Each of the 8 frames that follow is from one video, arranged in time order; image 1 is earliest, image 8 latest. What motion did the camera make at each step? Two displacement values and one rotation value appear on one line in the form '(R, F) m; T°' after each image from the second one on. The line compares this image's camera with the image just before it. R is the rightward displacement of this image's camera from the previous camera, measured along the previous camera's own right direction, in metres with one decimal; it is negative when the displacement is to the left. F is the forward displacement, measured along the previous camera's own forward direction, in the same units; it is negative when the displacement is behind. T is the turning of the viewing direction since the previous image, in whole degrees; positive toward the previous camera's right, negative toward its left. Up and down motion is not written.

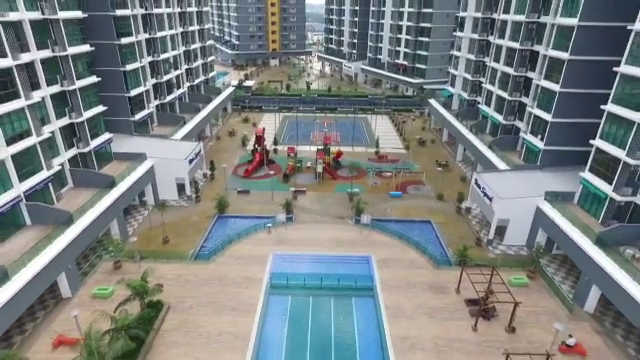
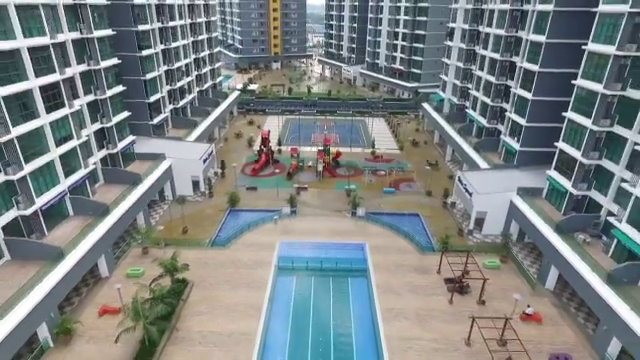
(0.0, -4.0) m; 0°
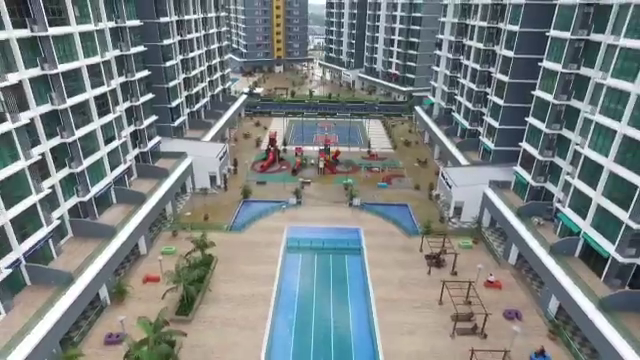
(-0.1, -5.7) m; 0°
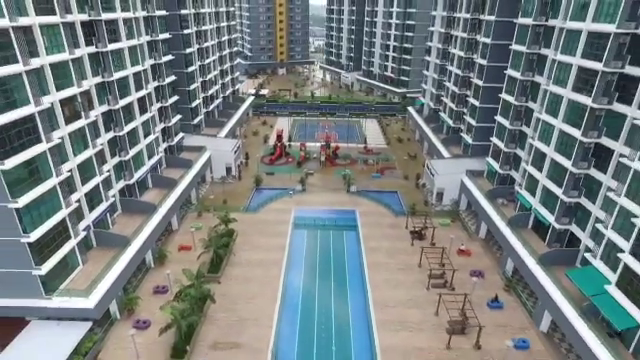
(-0.1, -6.6) m; 0°
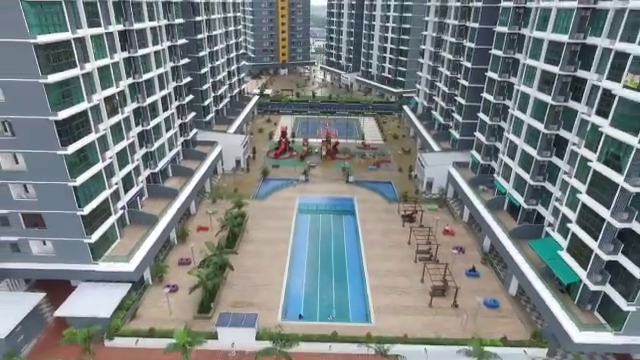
(-0.1, -5.0) m; 0°
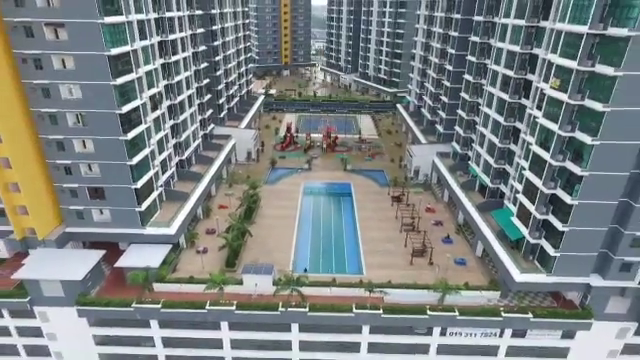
(-0.2, -7.7) m; 0°
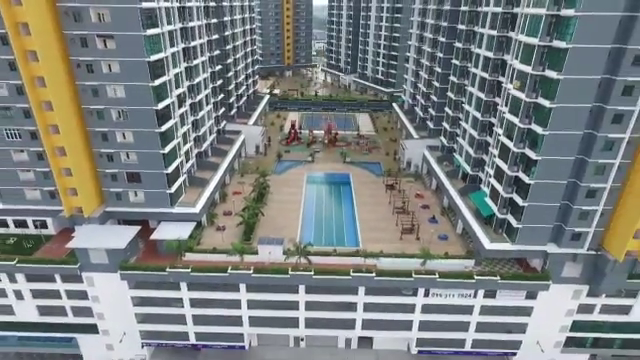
(-0.2, -6.5) m; 0°
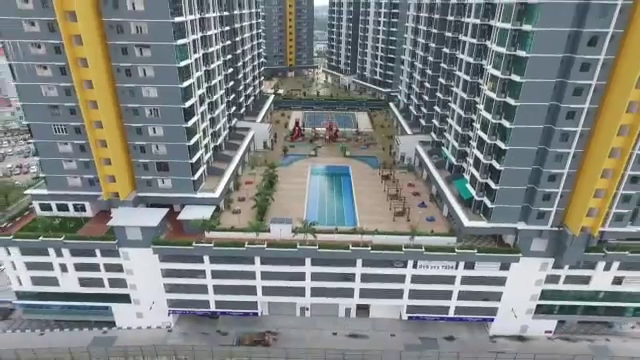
(-0.3, -6.7) m; 0°
